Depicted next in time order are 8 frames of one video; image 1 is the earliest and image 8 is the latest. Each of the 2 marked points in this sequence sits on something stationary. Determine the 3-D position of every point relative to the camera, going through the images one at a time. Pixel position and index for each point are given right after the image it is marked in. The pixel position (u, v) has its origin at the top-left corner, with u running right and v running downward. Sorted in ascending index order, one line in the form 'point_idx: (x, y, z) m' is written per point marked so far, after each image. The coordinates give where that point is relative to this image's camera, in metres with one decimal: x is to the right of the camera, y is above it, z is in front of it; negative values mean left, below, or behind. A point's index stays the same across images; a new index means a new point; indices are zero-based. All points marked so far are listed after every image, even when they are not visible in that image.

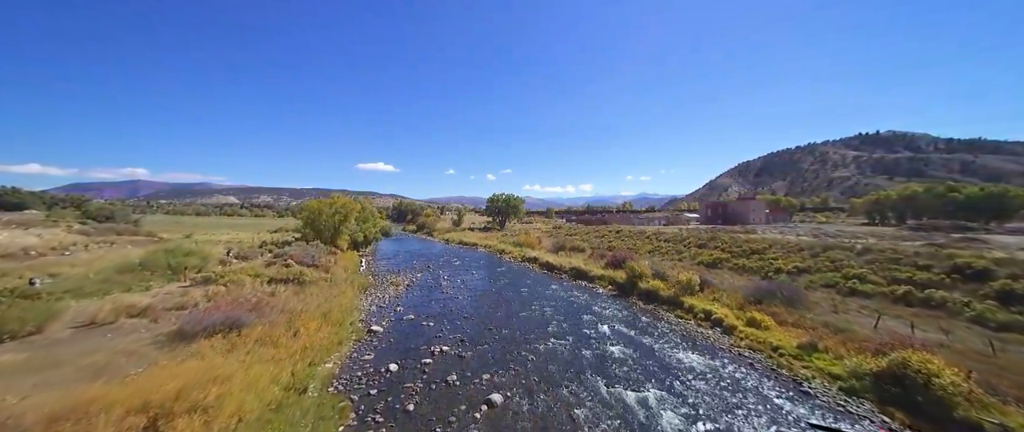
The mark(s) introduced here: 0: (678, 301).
0: (+5.8, -2.9, +10.9) m
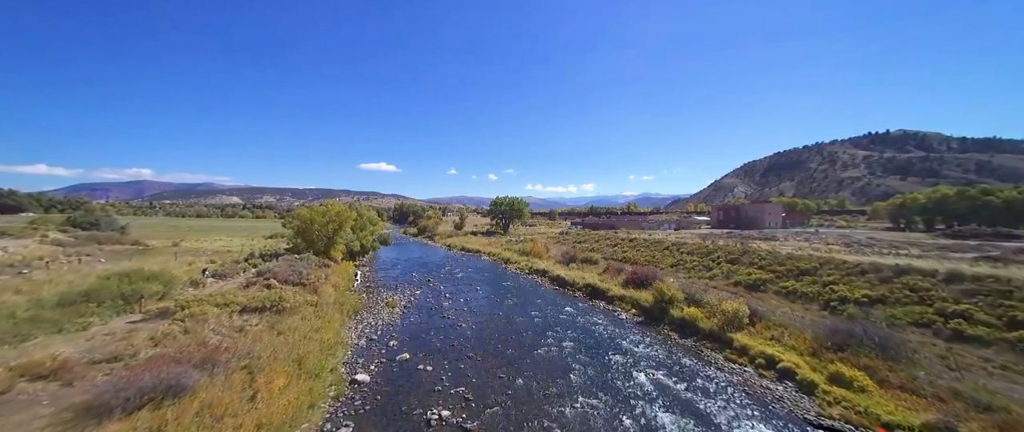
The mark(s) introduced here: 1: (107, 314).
0: (+6.1, -3.5, +9.1) m
1: (-13.9, -3.4, +10.9) m
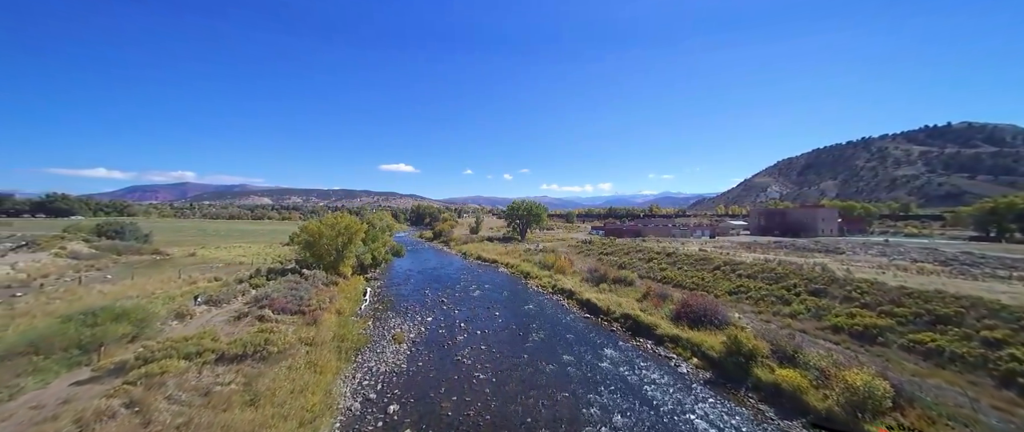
0: (+6.9, -4.2, +6.3) m
1: (-13.0, -4.4, +8.9) m
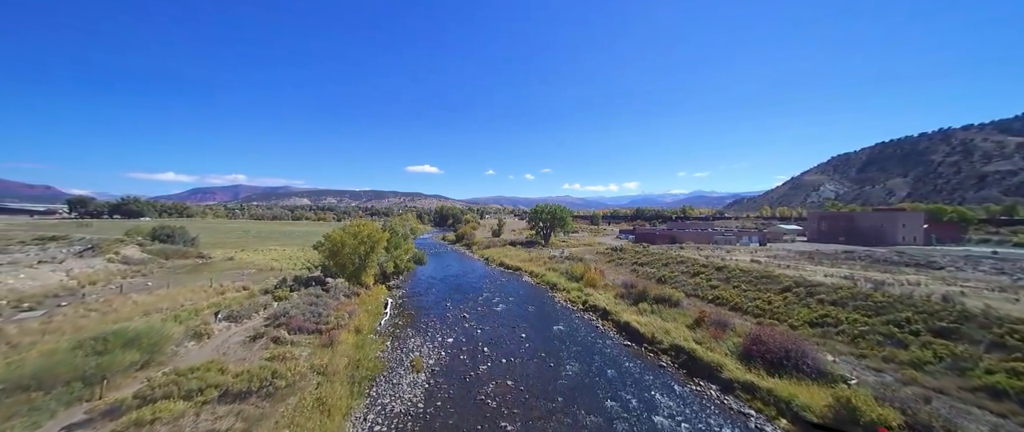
0: (+7.6, -4.8, +4.1) m
1: (-12.1, -5.1, +8.2) m
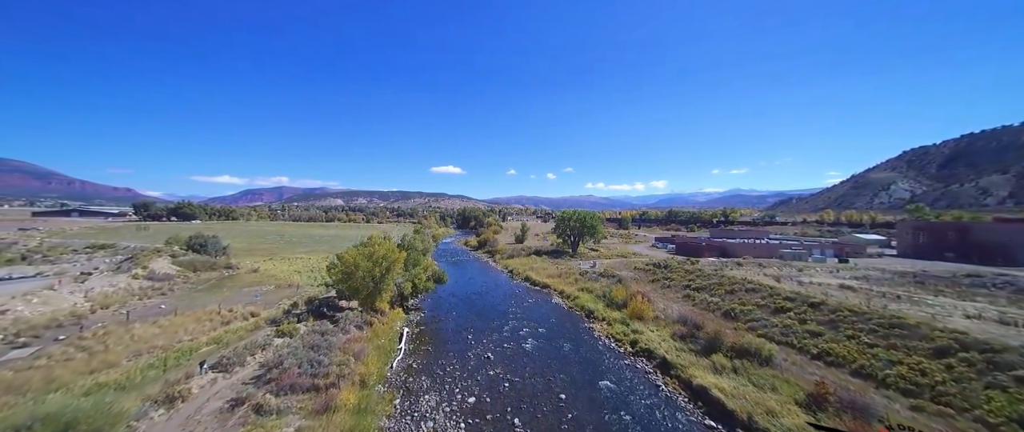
0: (+8.3, -5.8, +0.2) m
1: (-11.0, -6.5, +5.5) m
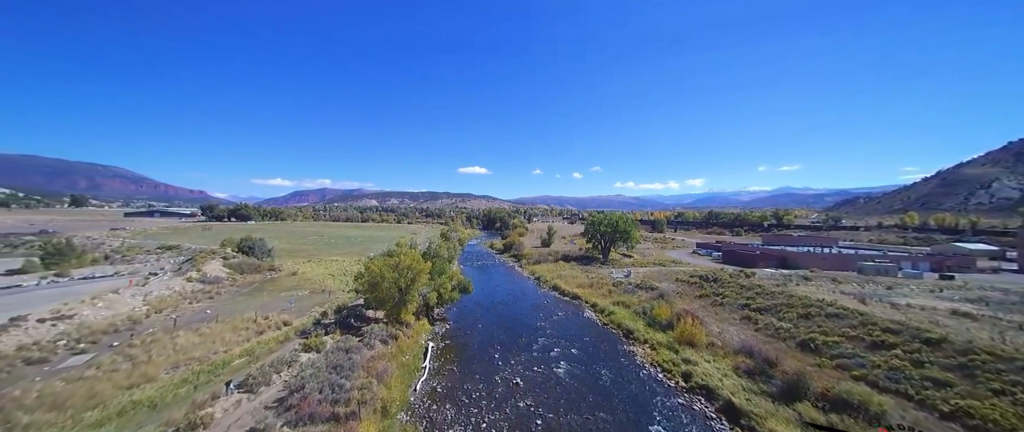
0: (+8.5, -6.4, -2.2) m
1: (-10.4, -7.2, +4.9) m
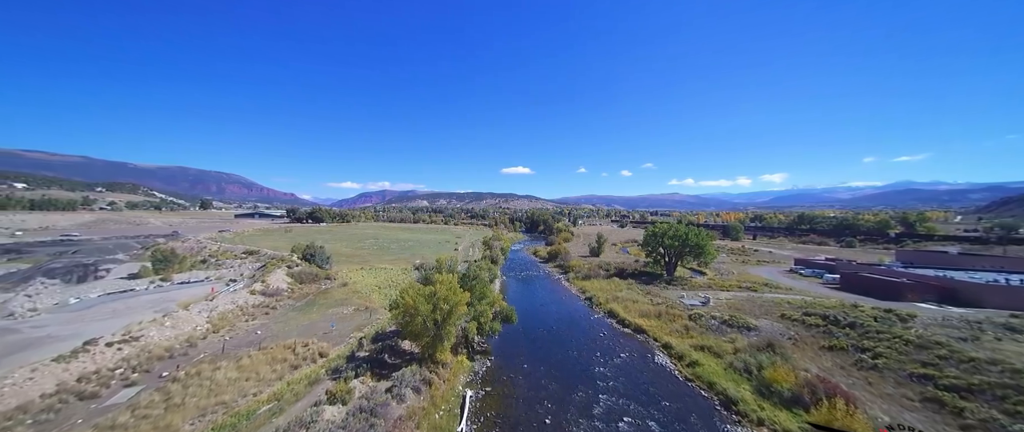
0: (+8.0, -7.7, -7.5) m
1: (-9.5, -8.9, +2.3) m
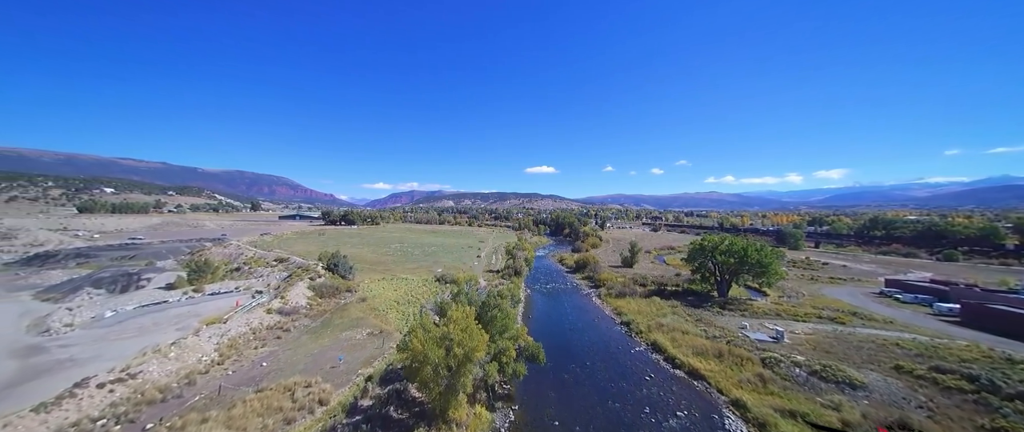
0: (+7.6, -9.0, -12.0) m
1: (-9.2, -10.6, -1.0) m
